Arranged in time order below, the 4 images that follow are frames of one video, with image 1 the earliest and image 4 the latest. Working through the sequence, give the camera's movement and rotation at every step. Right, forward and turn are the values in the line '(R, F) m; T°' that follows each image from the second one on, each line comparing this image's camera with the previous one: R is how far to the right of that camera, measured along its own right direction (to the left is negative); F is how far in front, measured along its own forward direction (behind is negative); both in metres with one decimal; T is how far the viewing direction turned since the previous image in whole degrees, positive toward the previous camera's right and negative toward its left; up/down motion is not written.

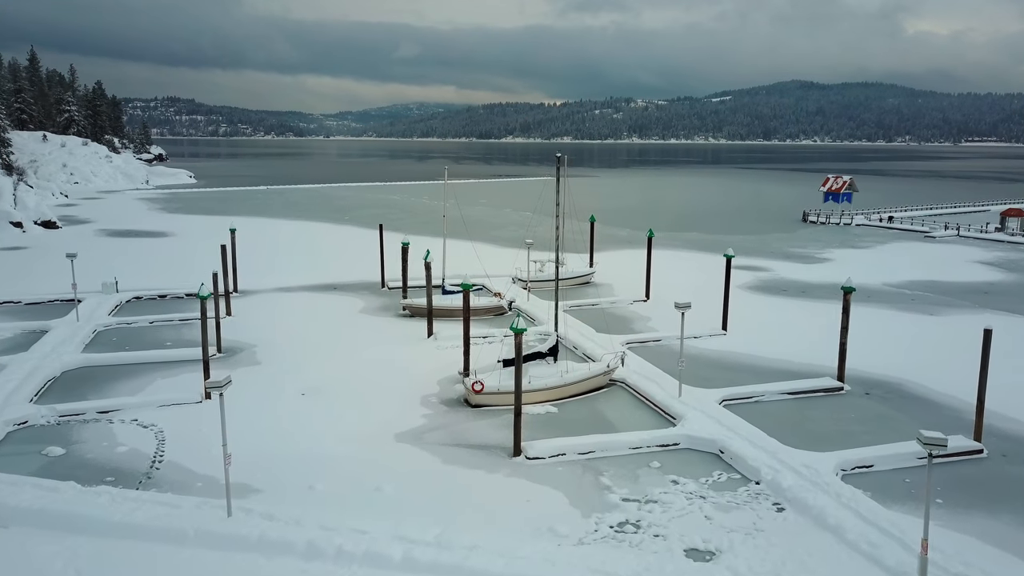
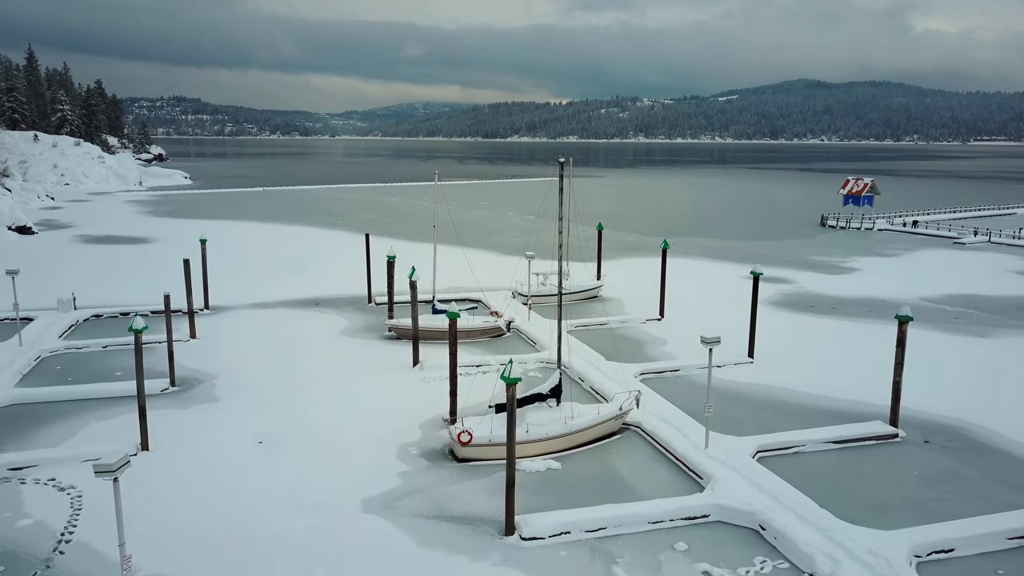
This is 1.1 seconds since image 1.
(+0.1, +3.0) m; 0°
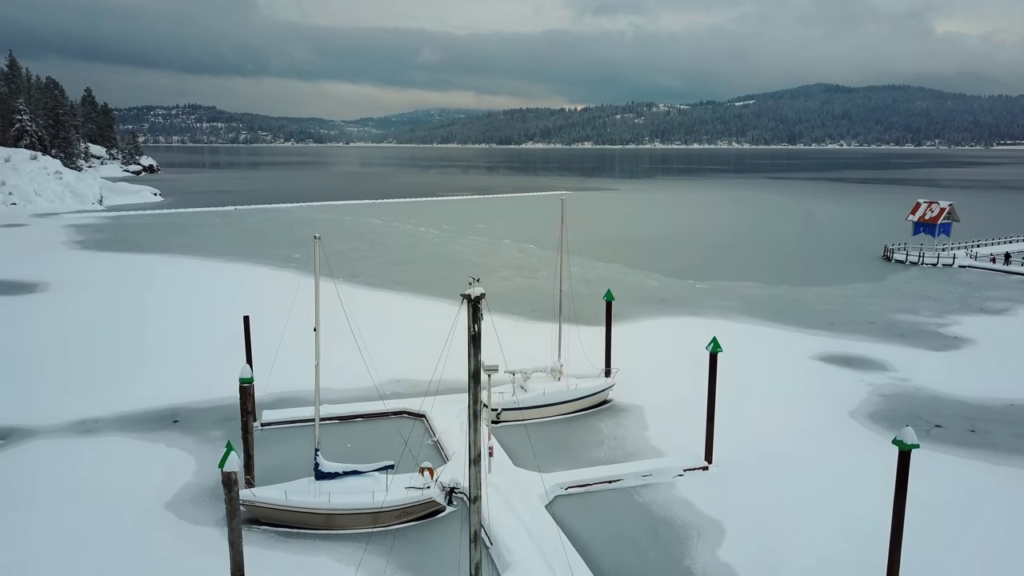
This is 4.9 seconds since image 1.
(+0.9, +10.5) m; -1°
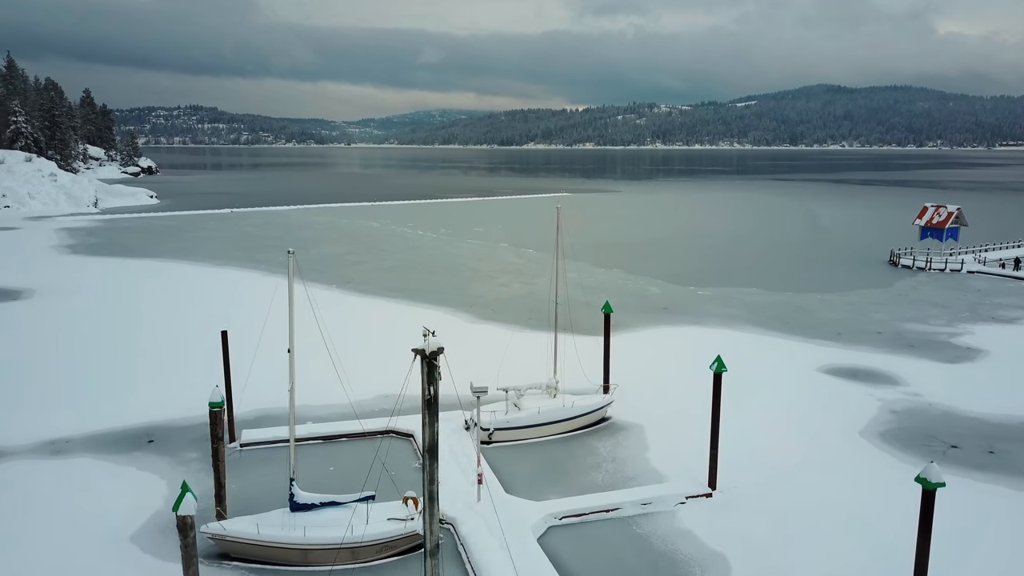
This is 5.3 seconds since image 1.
(+0.1, +1.0) m; 0°
